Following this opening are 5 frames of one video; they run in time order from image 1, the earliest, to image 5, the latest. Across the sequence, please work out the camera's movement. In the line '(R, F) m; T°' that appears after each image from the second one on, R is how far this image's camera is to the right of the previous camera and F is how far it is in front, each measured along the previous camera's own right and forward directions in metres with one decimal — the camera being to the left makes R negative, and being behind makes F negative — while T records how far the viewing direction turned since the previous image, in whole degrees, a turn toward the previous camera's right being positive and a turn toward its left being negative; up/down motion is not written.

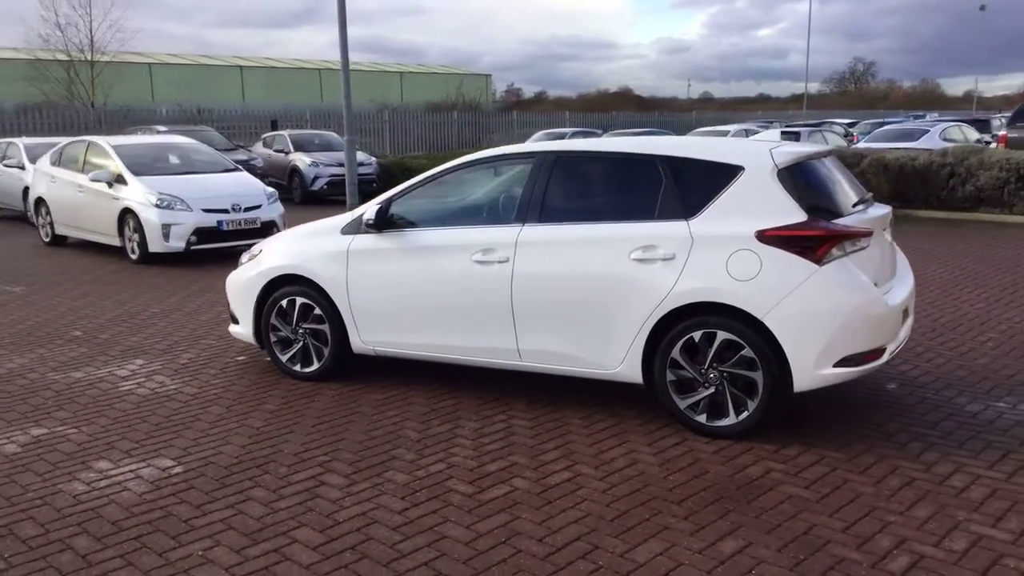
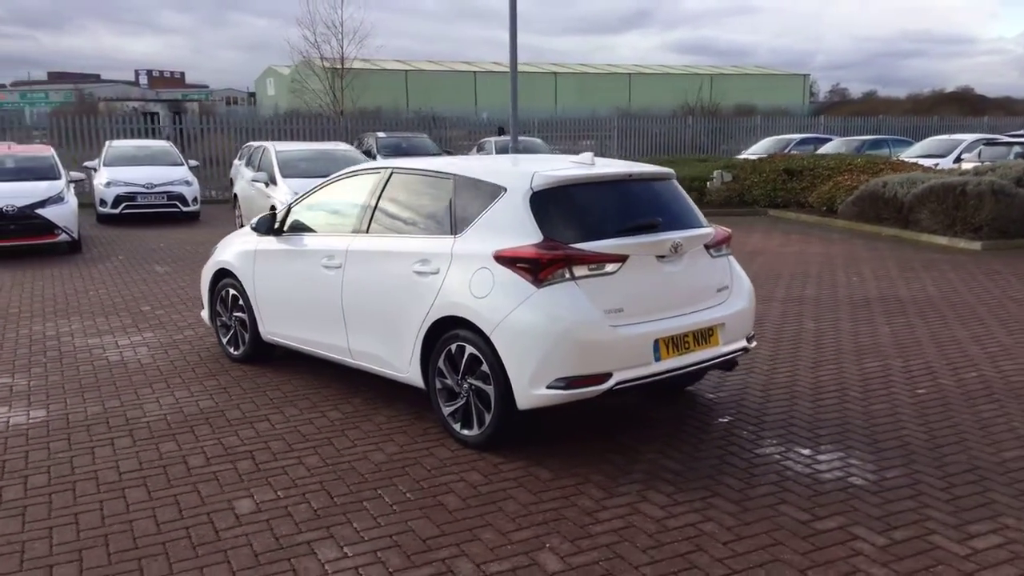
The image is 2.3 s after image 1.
(+3.0, +0.2) m; -19°
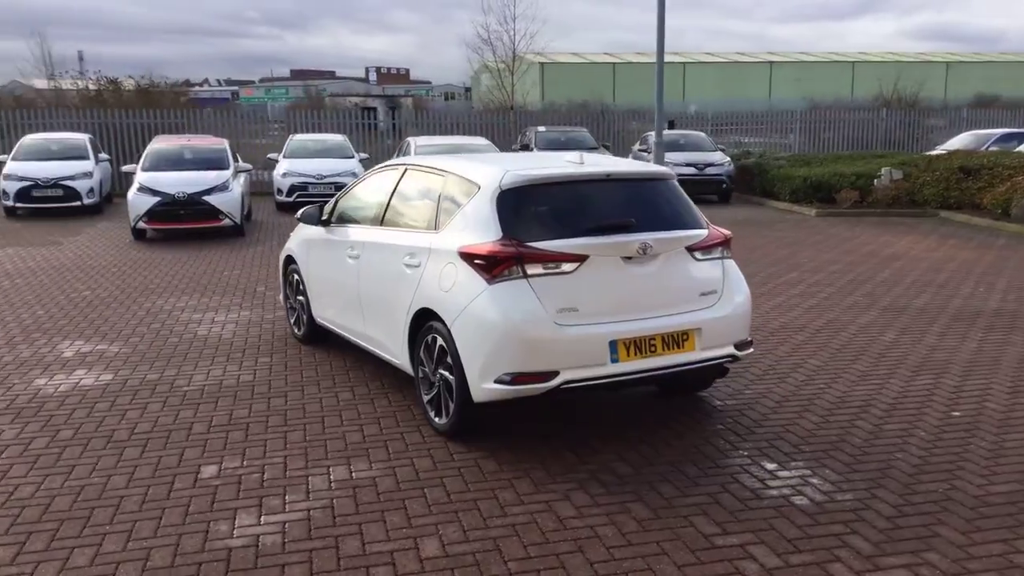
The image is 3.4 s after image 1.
(+1.3, 0.0) m; -13°
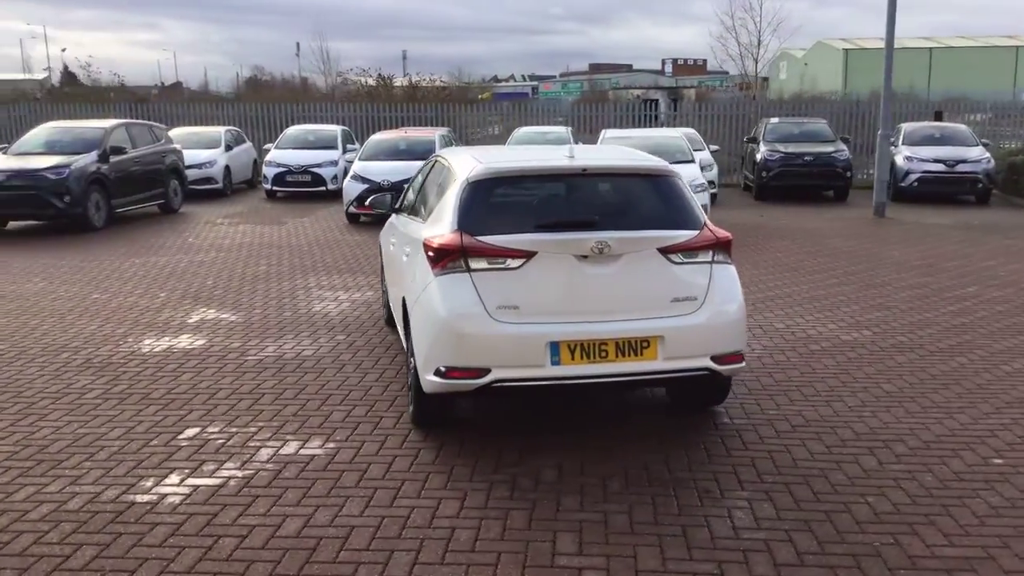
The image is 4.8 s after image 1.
(+1.7, +0.3) m; -18°
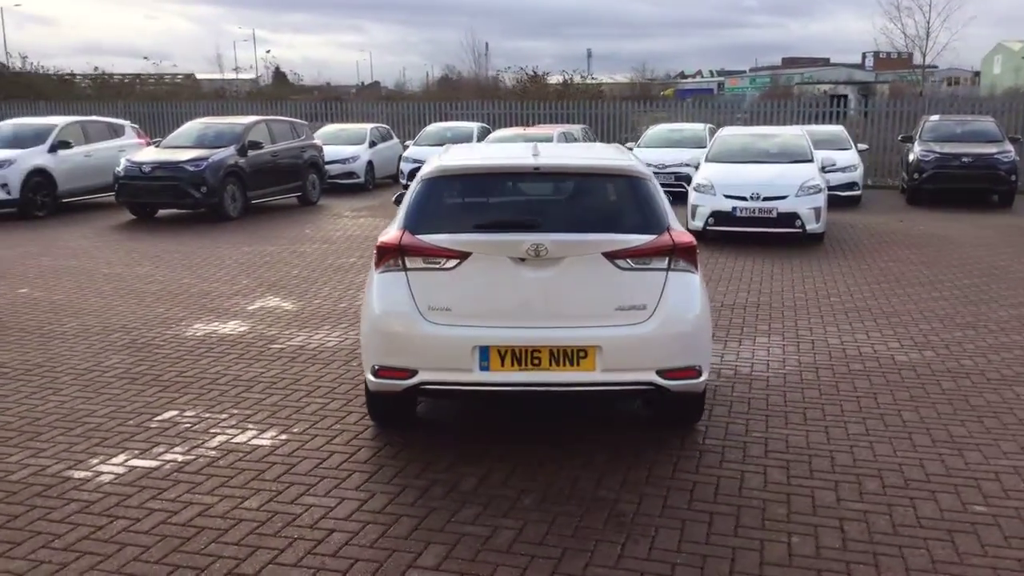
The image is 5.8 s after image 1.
(+1.2, +0.3) m; -11°
